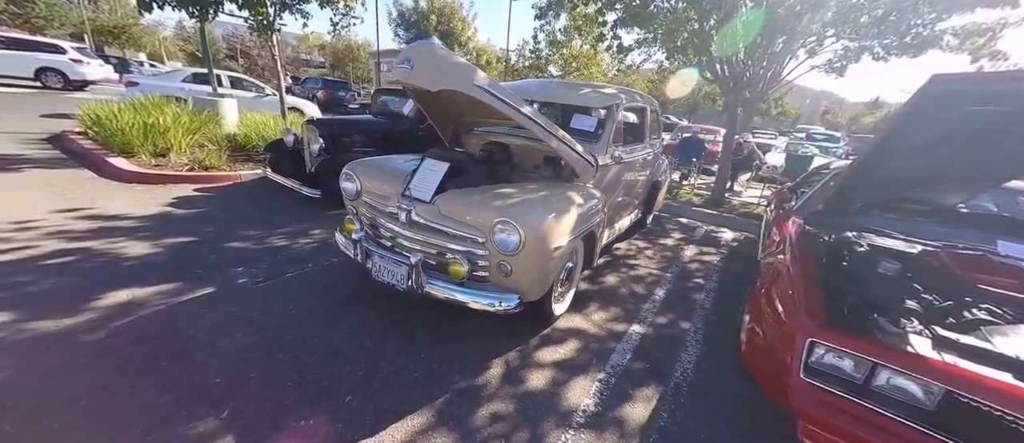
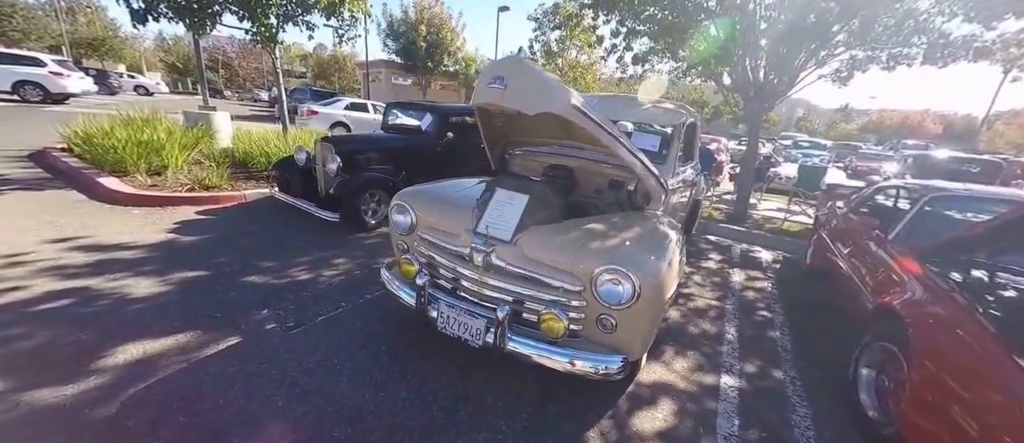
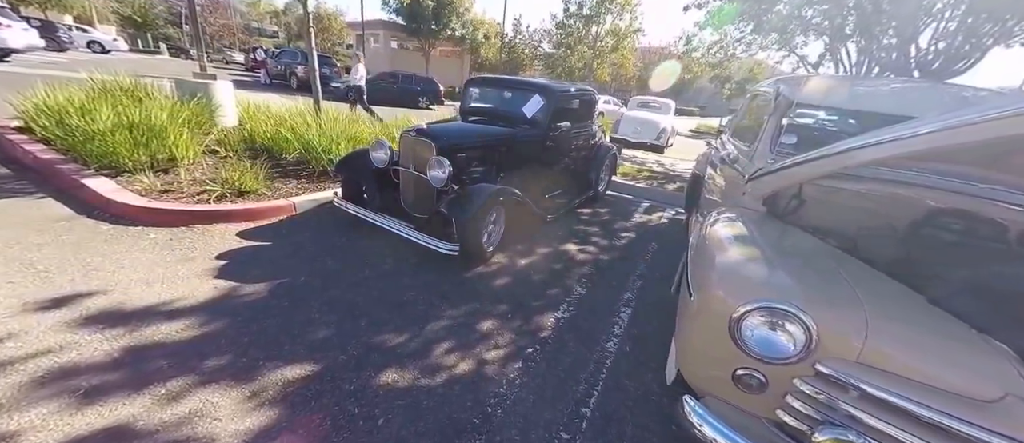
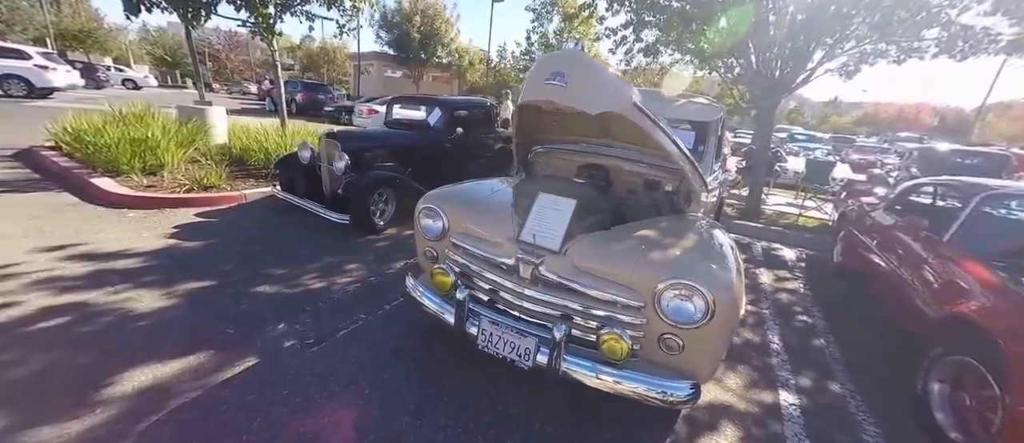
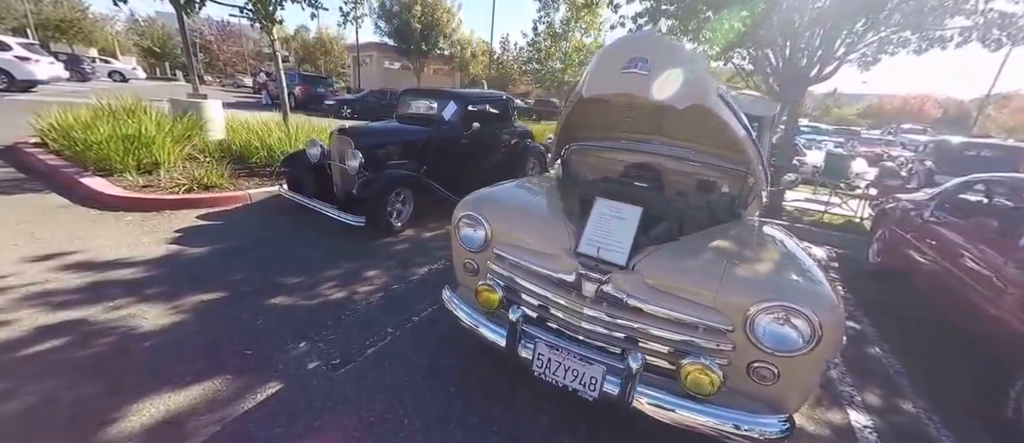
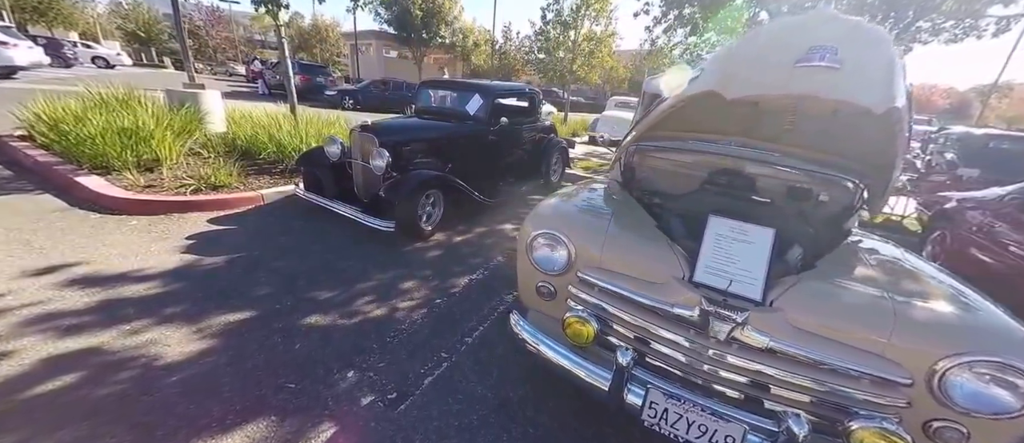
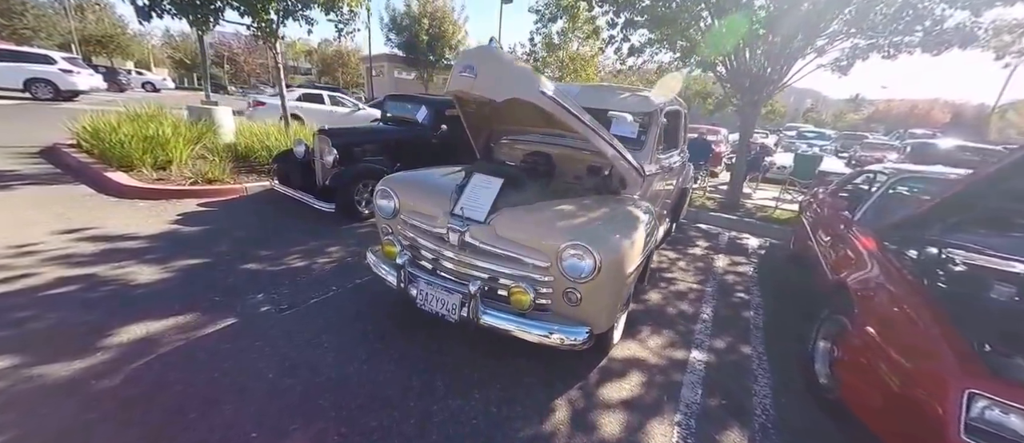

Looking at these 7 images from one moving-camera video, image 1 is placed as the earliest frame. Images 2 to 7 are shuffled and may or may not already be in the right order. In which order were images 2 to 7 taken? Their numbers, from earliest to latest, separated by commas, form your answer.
7, 2, 4, 5, 6, 3
